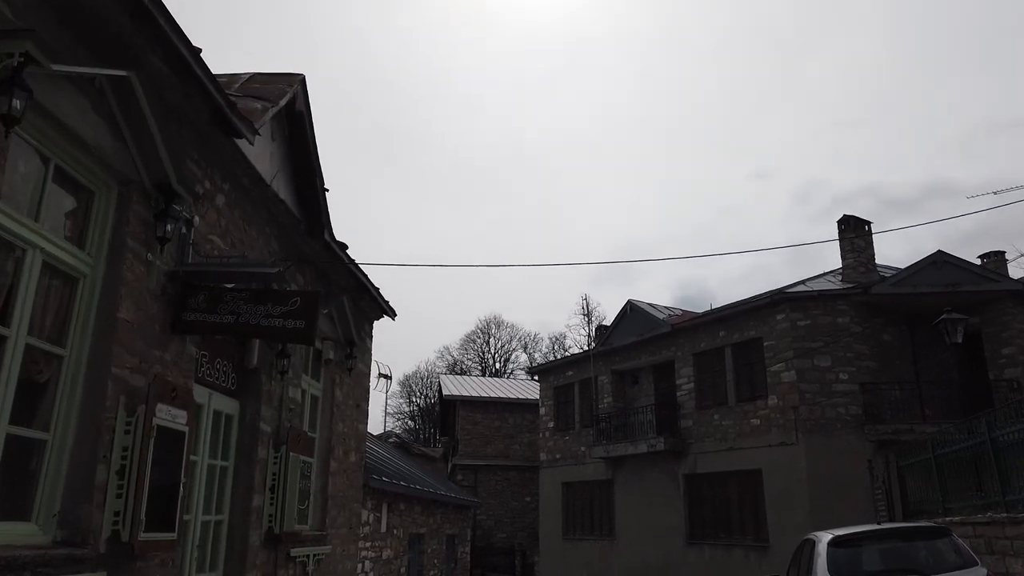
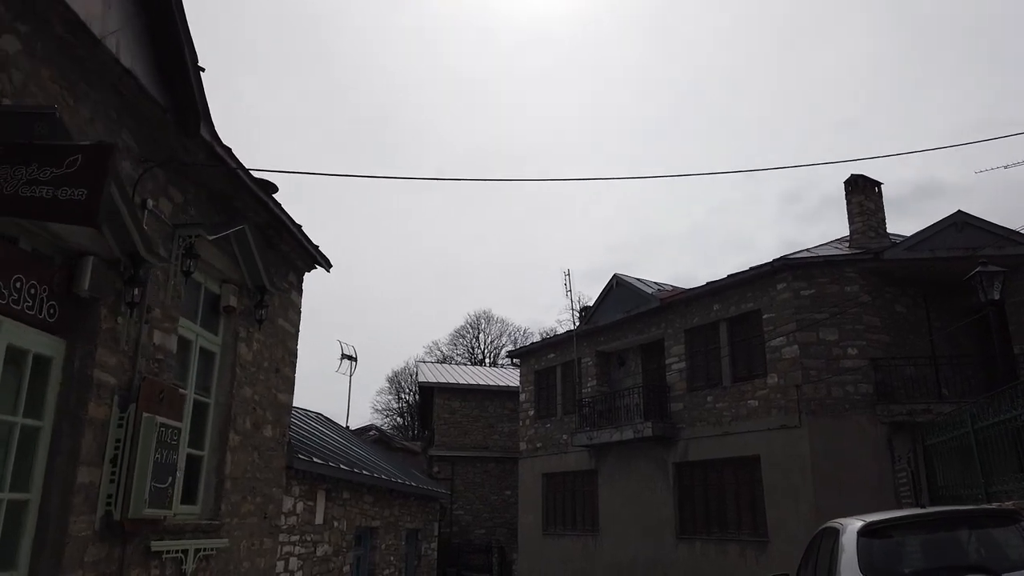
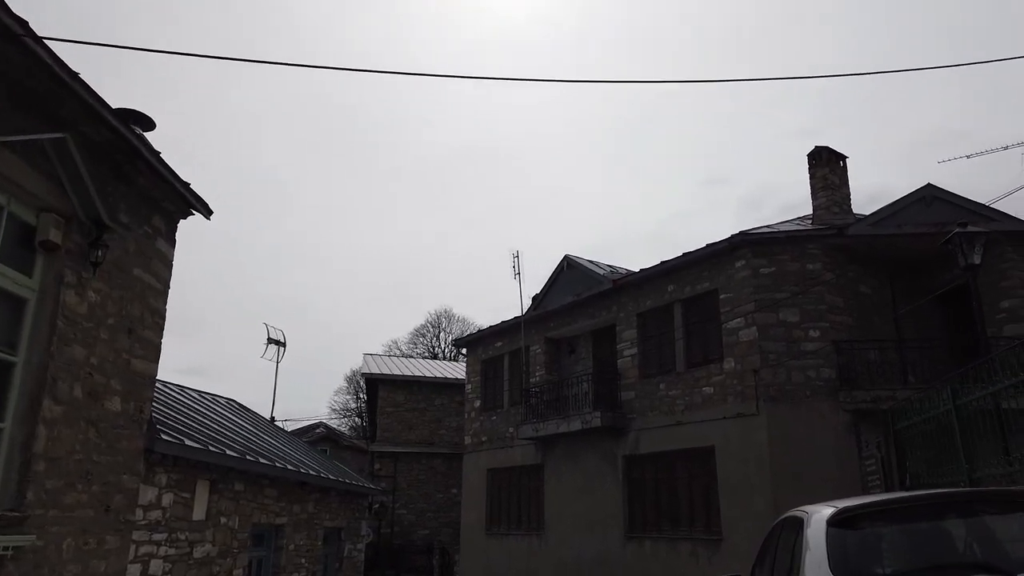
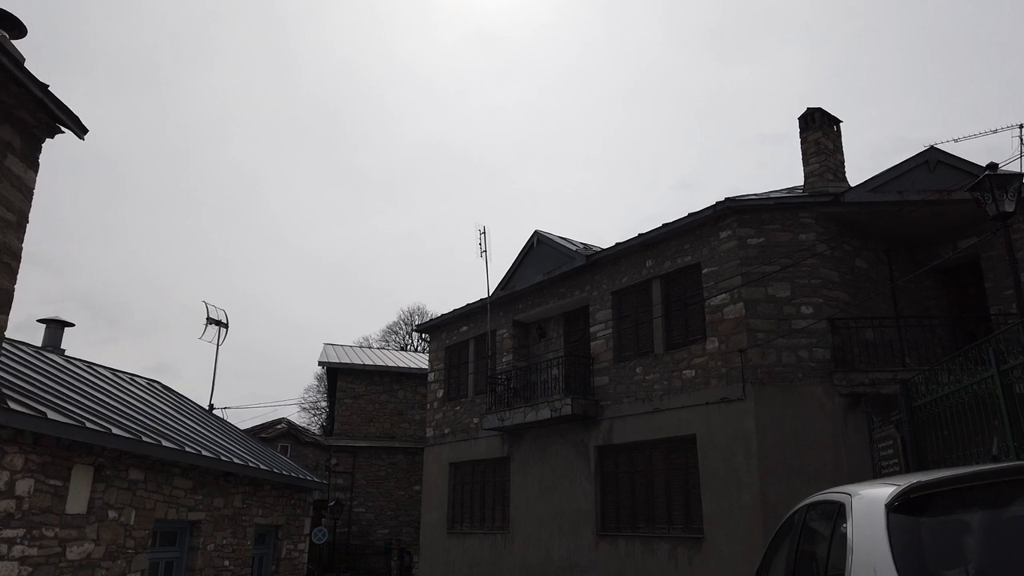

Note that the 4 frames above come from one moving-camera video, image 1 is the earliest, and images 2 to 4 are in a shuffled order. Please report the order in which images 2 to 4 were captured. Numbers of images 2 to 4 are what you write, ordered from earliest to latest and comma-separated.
2, 3, 4
